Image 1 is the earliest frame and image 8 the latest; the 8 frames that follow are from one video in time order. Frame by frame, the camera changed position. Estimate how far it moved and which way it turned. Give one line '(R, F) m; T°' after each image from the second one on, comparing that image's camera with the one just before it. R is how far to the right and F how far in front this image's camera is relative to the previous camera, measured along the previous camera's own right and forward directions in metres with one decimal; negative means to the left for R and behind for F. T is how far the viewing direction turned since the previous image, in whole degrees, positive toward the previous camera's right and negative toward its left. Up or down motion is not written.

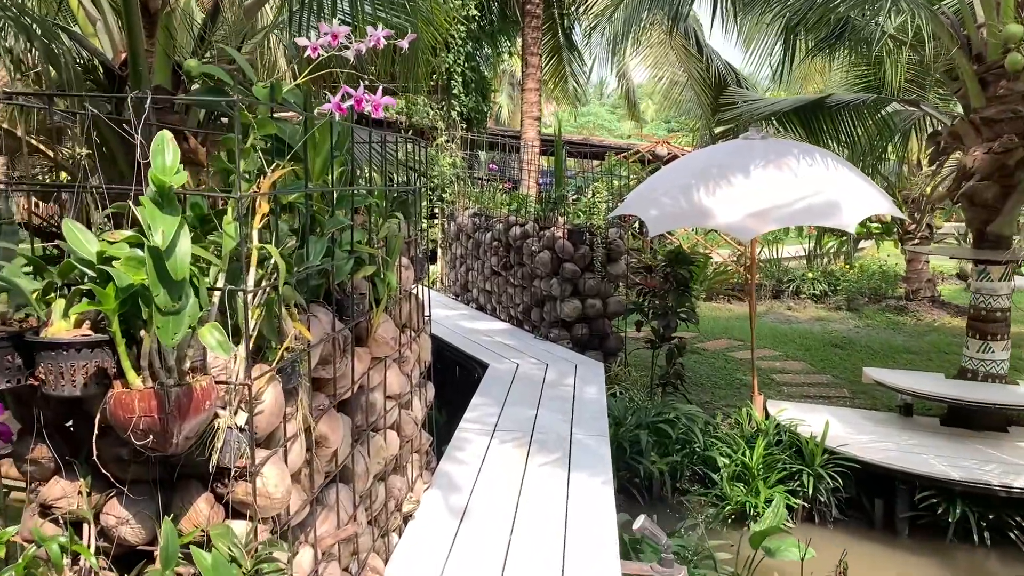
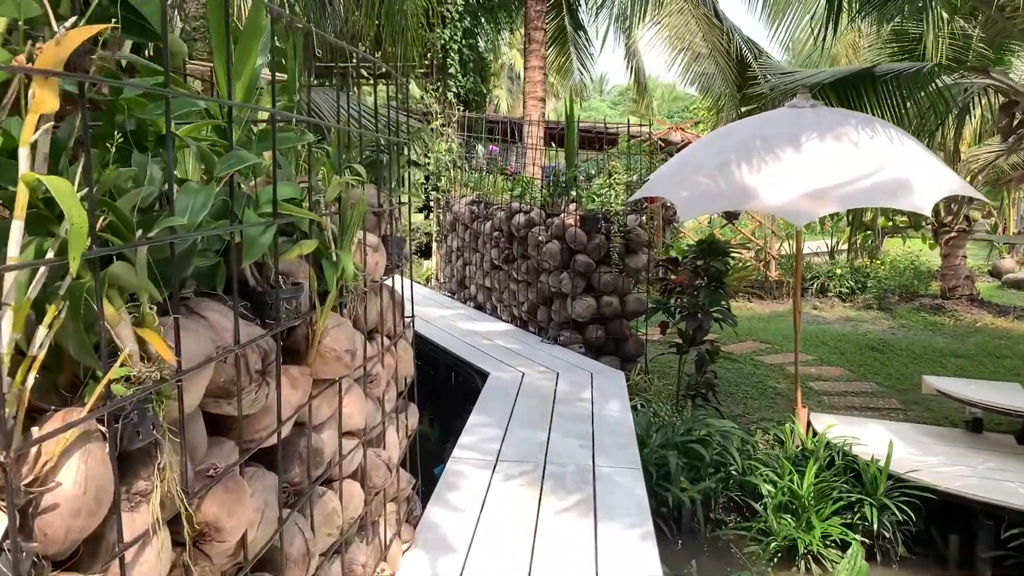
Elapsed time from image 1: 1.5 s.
(0.0, +0.7) m; 0°
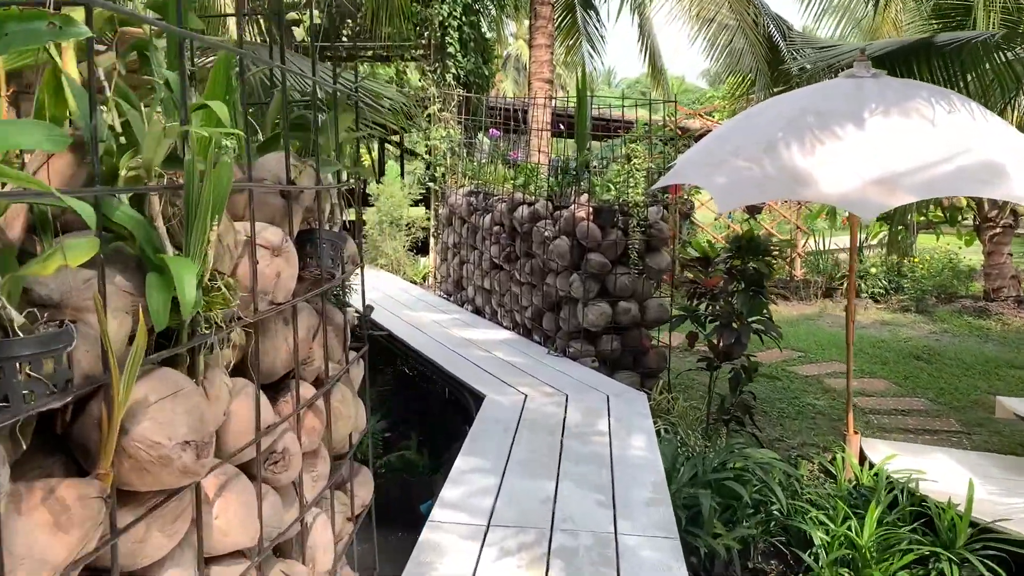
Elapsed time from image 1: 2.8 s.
(0.0, +0.6) m; 0°
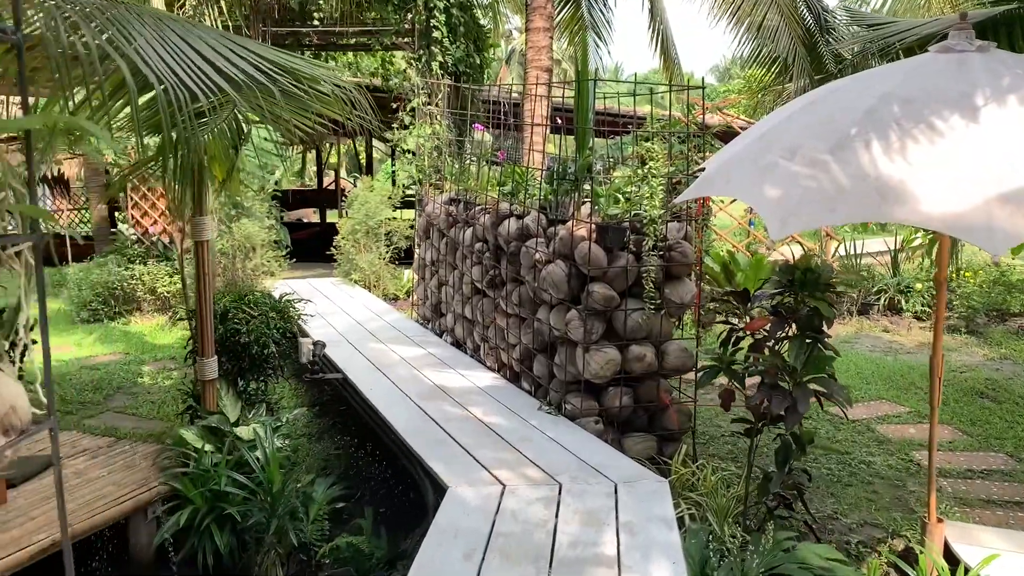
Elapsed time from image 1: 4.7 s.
(+0.1, +0.8) m; 0°
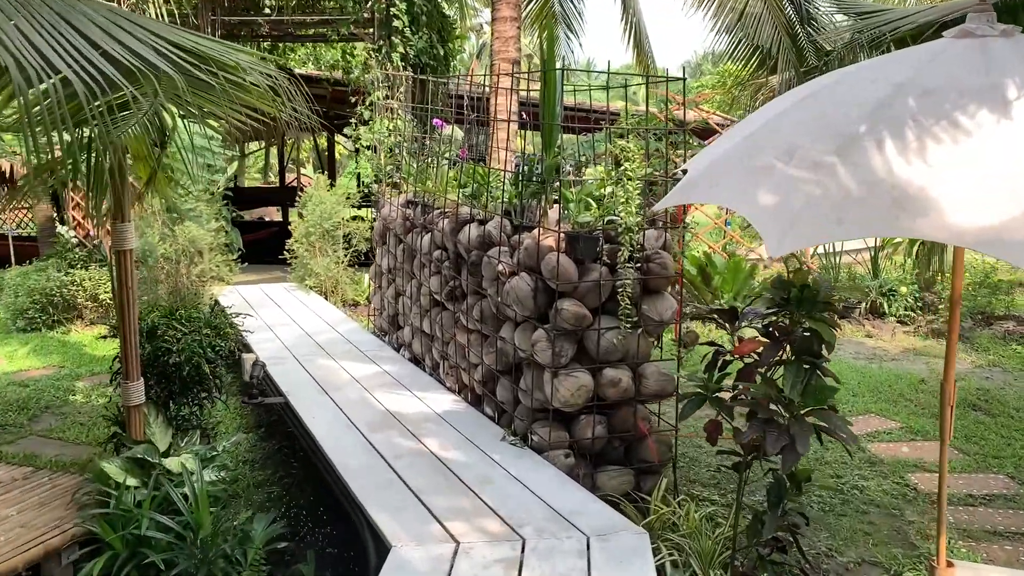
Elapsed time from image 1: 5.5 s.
(0.0, +0.3) m; +2°
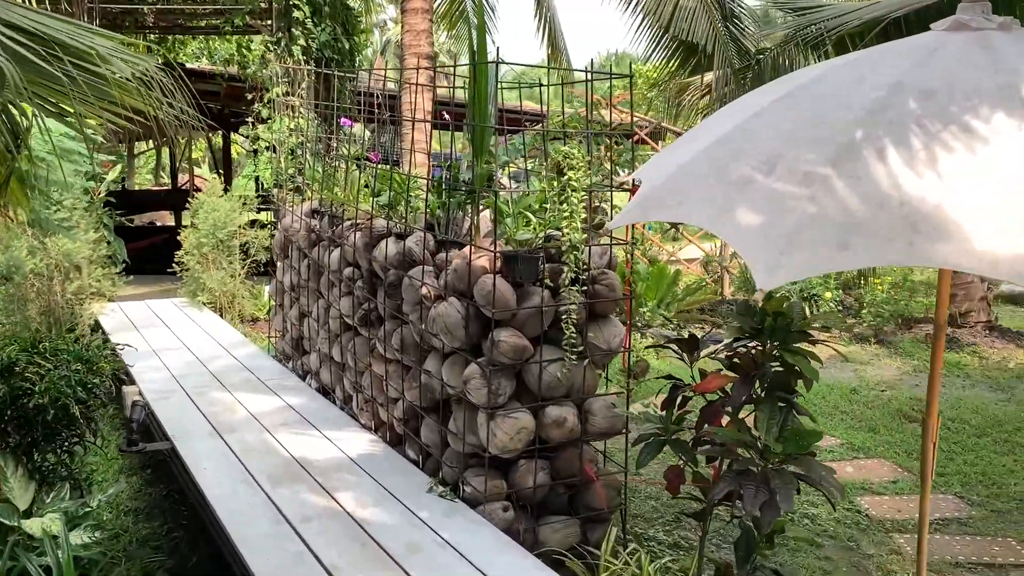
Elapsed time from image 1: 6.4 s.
(-0.1, +0.3) m; +6°
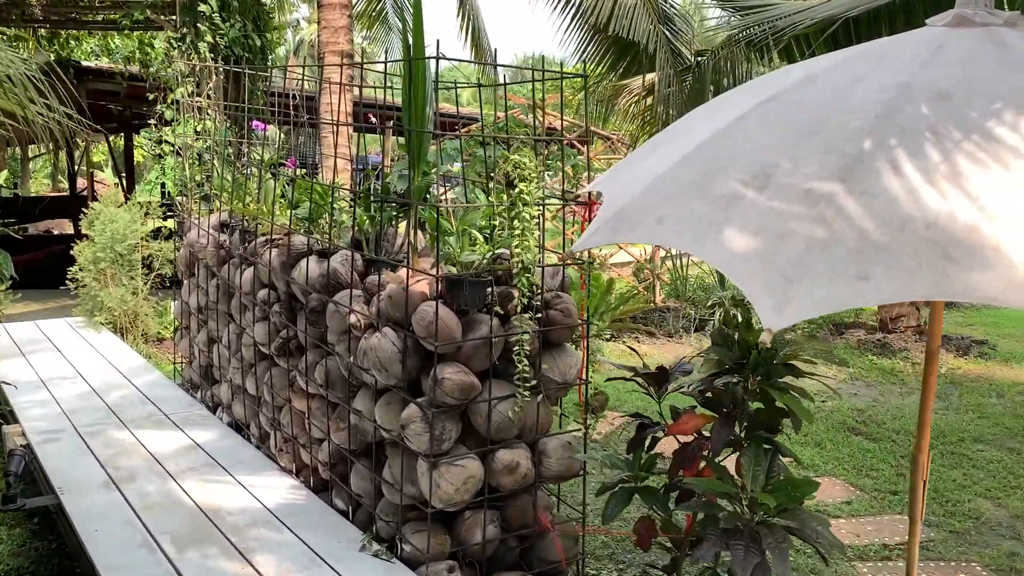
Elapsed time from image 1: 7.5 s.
(-0.1, +0.3) m; +5°
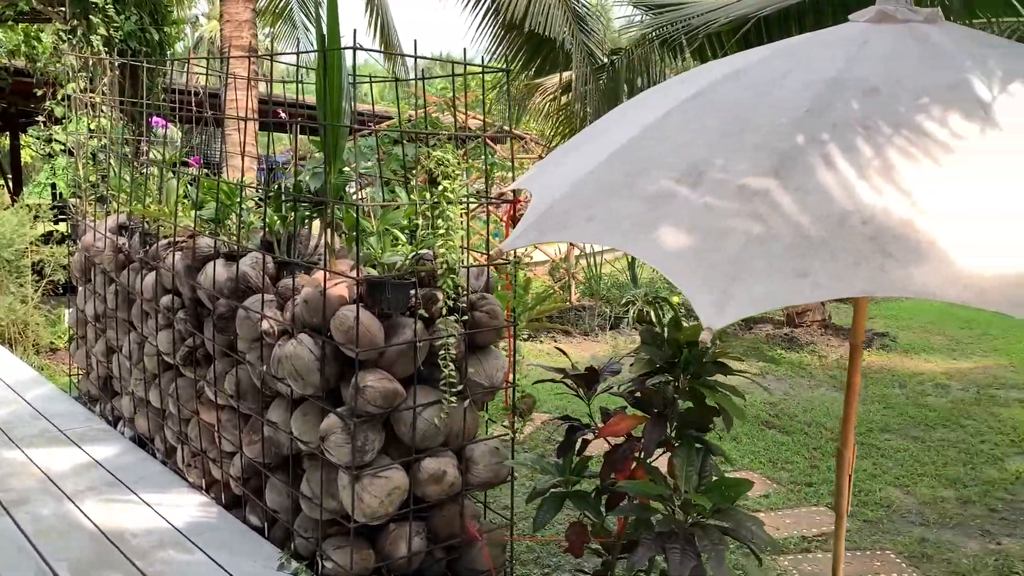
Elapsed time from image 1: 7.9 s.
(0.0, +0.1) m; +6°
